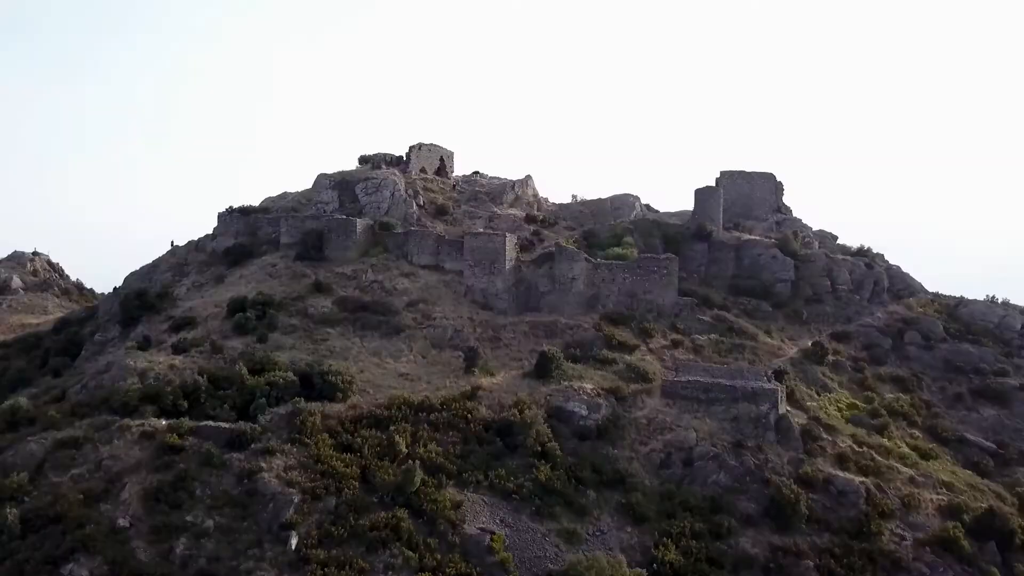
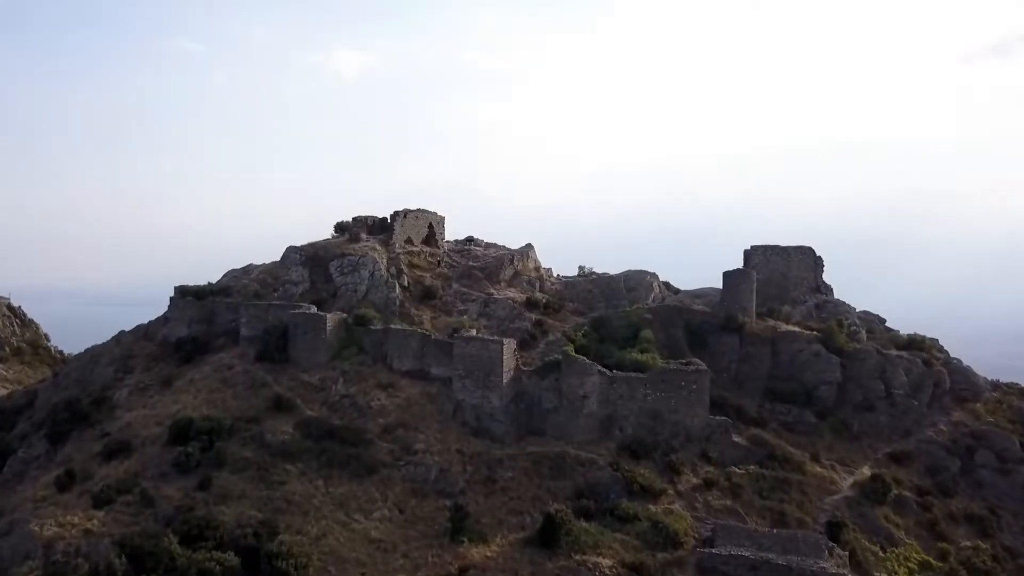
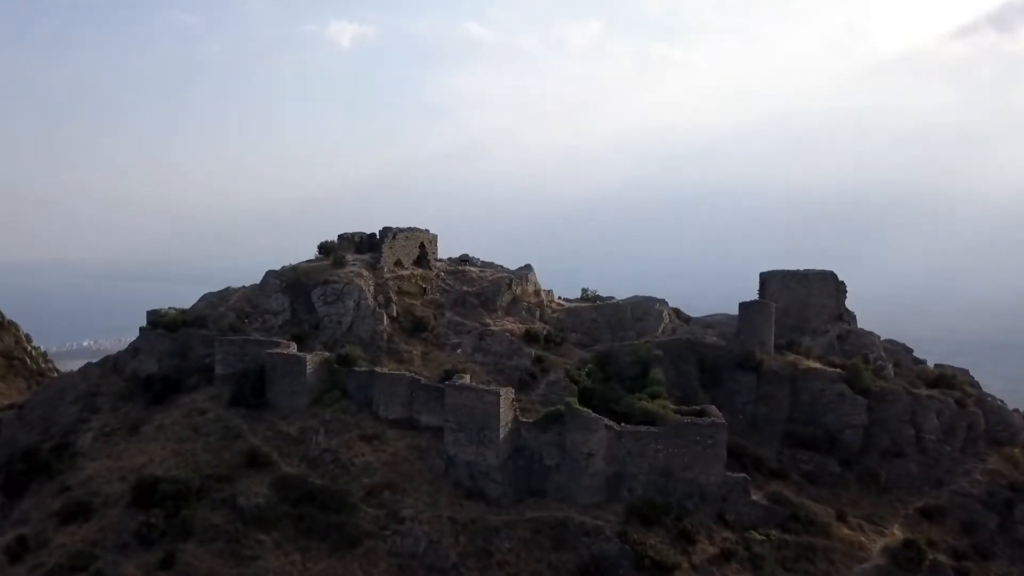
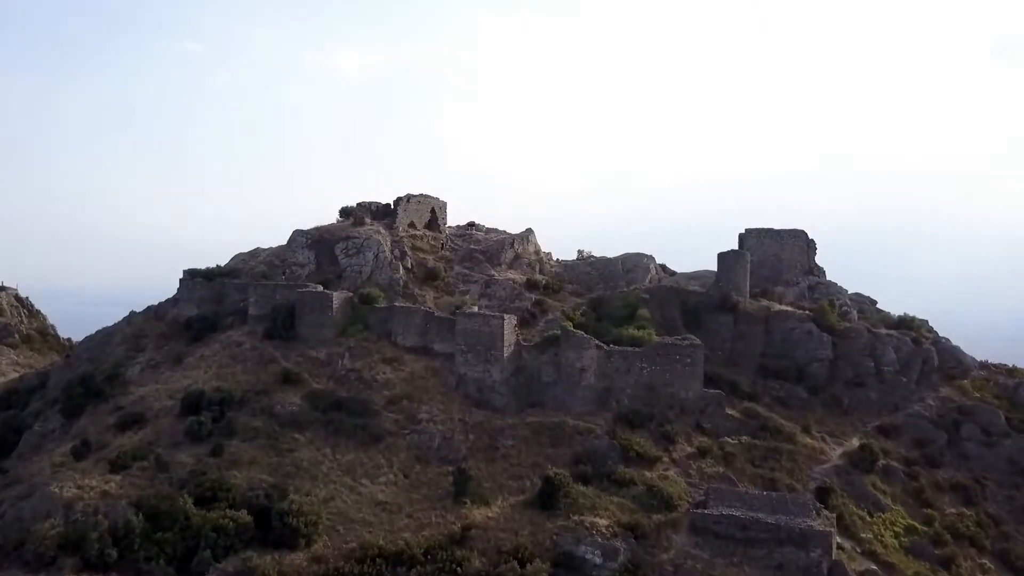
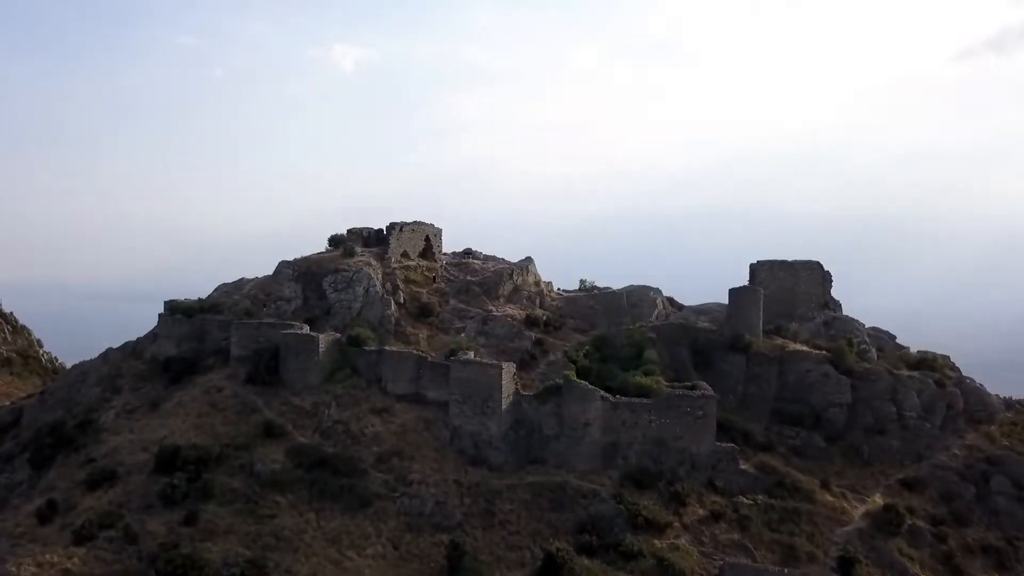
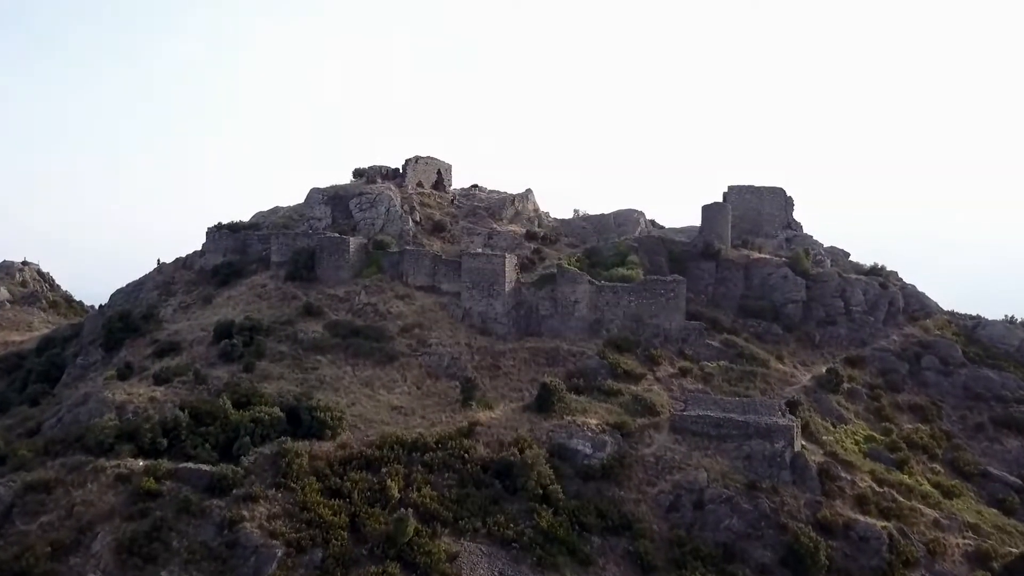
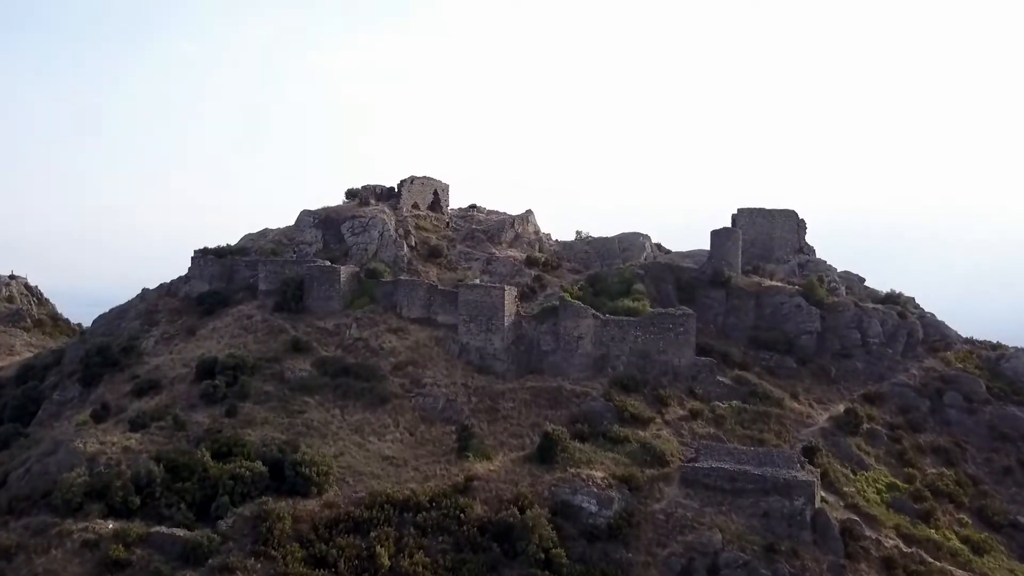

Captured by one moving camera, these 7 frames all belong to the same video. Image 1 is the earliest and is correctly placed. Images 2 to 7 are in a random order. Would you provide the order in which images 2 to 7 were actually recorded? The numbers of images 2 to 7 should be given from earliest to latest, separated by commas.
6, 7, 4, 2, 5, 3
